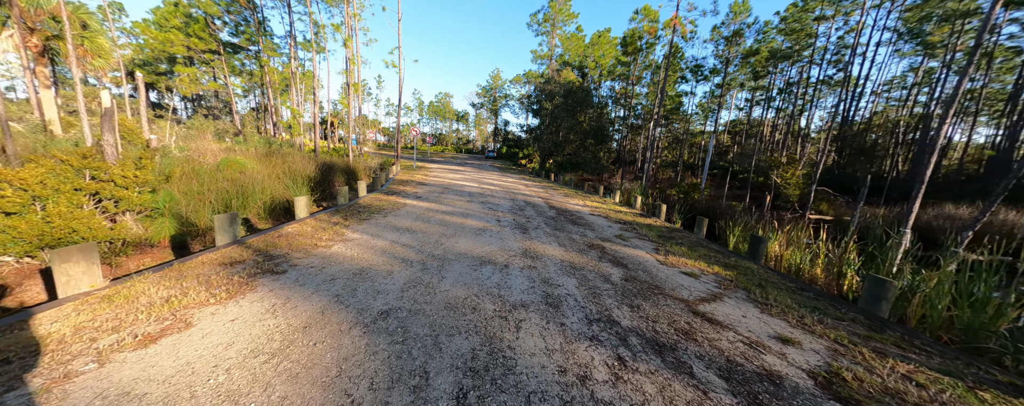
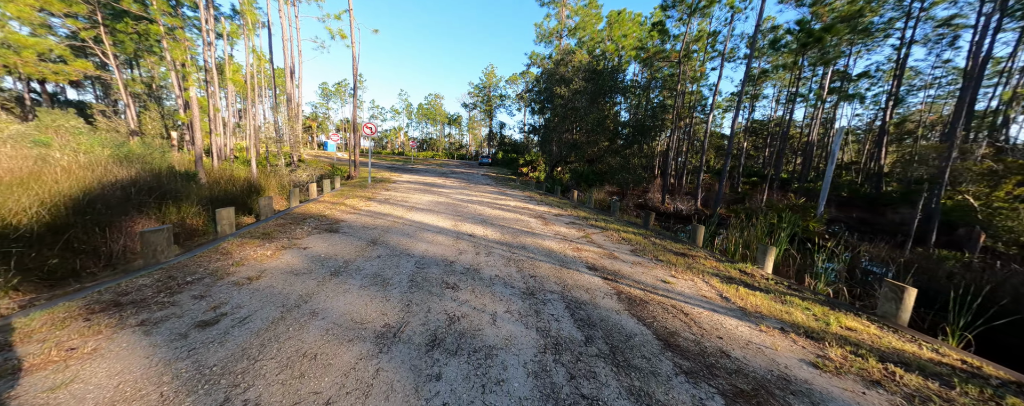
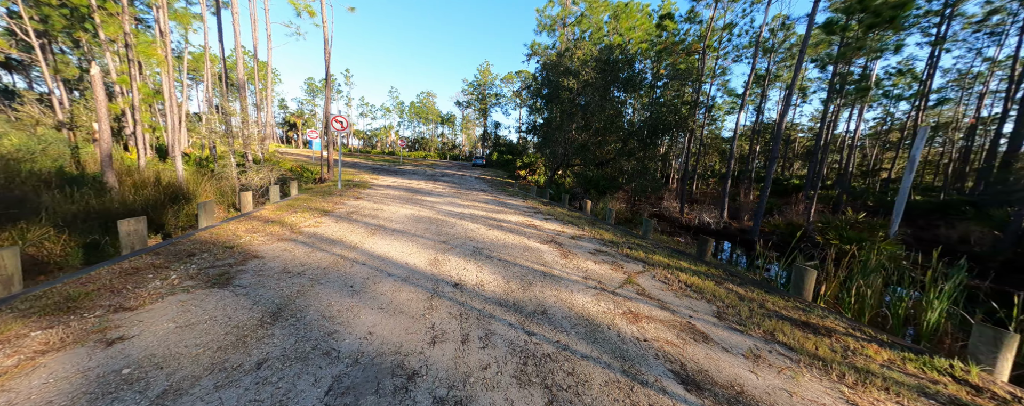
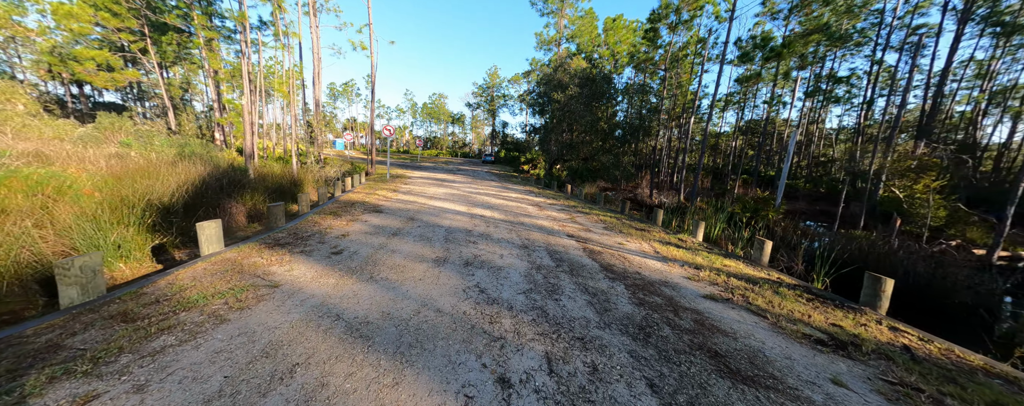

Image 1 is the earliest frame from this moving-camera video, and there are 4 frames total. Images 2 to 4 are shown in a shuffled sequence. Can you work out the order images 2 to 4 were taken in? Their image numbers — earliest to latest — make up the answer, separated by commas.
4, 2, 3
